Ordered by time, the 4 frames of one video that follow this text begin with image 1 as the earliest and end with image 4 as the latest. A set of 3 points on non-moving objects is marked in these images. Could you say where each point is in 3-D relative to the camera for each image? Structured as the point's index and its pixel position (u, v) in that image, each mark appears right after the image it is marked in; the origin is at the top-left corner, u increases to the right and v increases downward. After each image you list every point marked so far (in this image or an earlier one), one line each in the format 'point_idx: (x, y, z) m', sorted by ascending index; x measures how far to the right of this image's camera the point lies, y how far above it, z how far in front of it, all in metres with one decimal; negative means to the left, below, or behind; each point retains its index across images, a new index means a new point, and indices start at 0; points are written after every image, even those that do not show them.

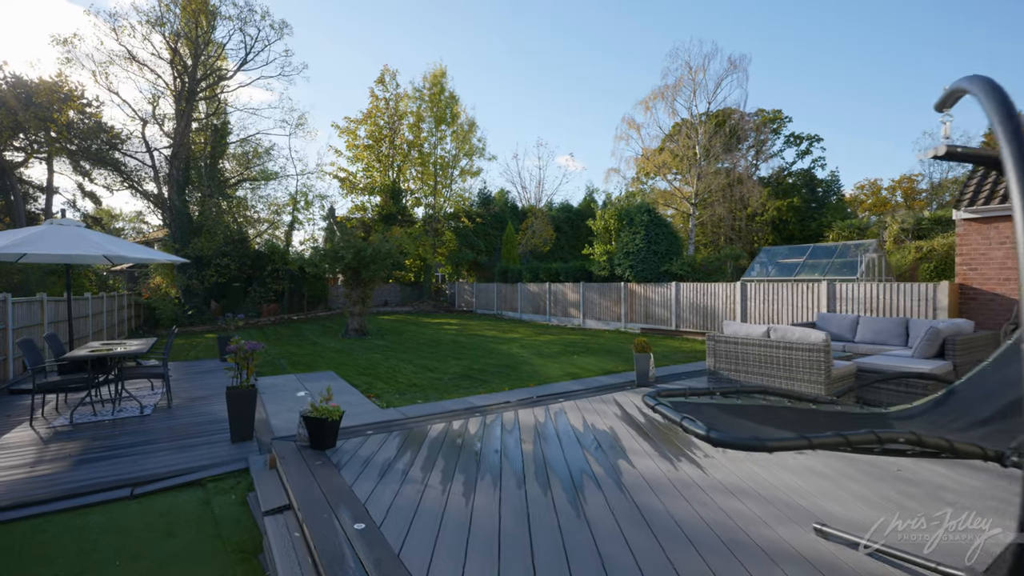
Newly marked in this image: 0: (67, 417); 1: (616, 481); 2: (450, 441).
0: (-5.4, -1.6, +5.7) m
1: (+0.7, -1.3, +3.2) m
2: (-0.5, -1.3, +4.0) m
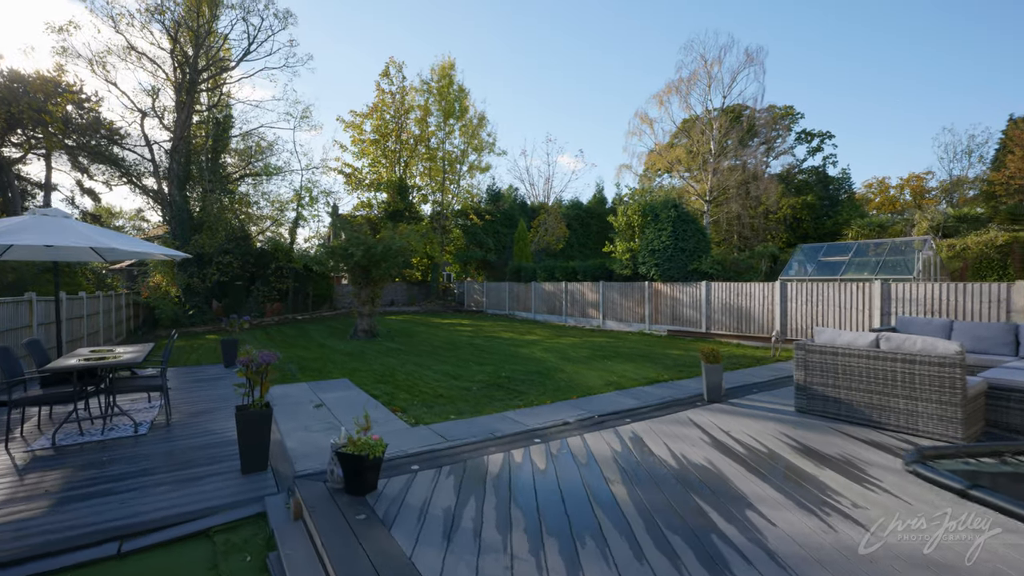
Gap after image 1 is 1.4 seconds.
0: (-4.9, -1.6, +4.9) m
1: (+1.3, -1.3, +2.4) m
2: (+0.1, -1.3, +3.2) m
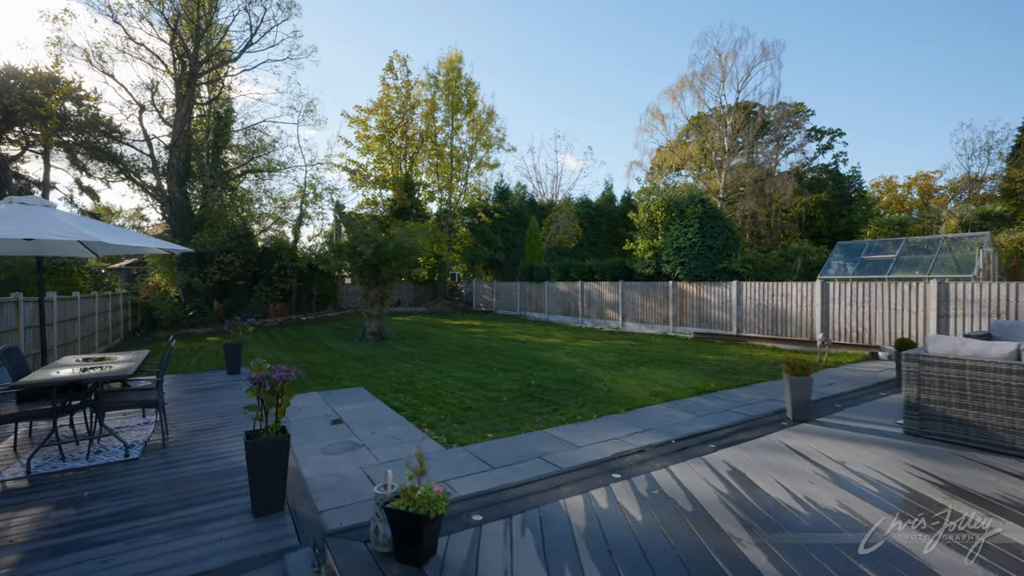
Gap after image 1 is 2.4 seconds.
0: (-4.3, -1.6, +4.1) m
1: (+1.8, -1.4, +1.7) m
2: (+0.6, -1.3, +2.5) m
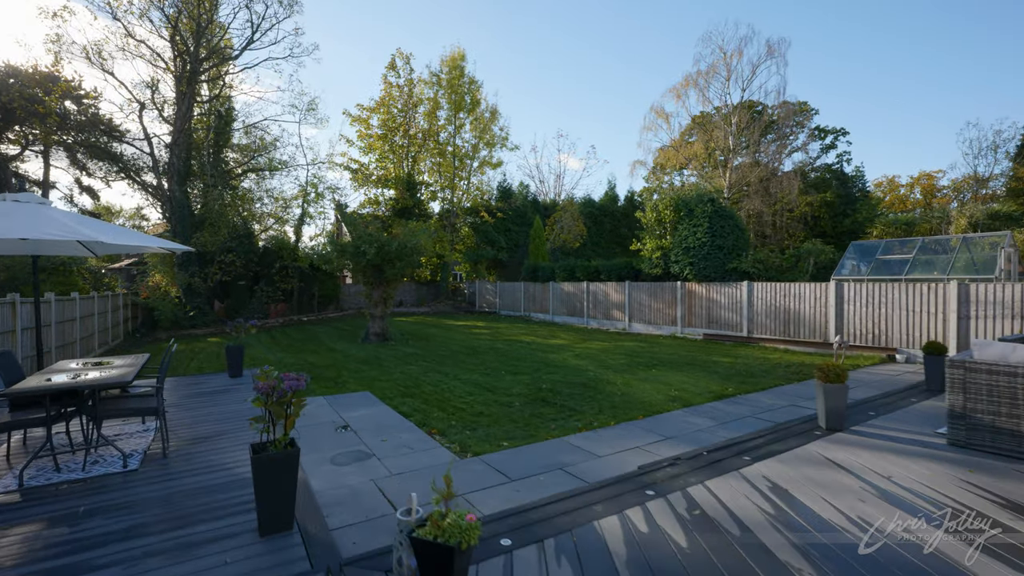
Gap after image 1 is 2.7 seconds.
0: (-4.2, -1.6, +3.9) m
1: (+2.0, -1.4, +1.5) m
2: (+0.8, -1.3, +2.2) m
